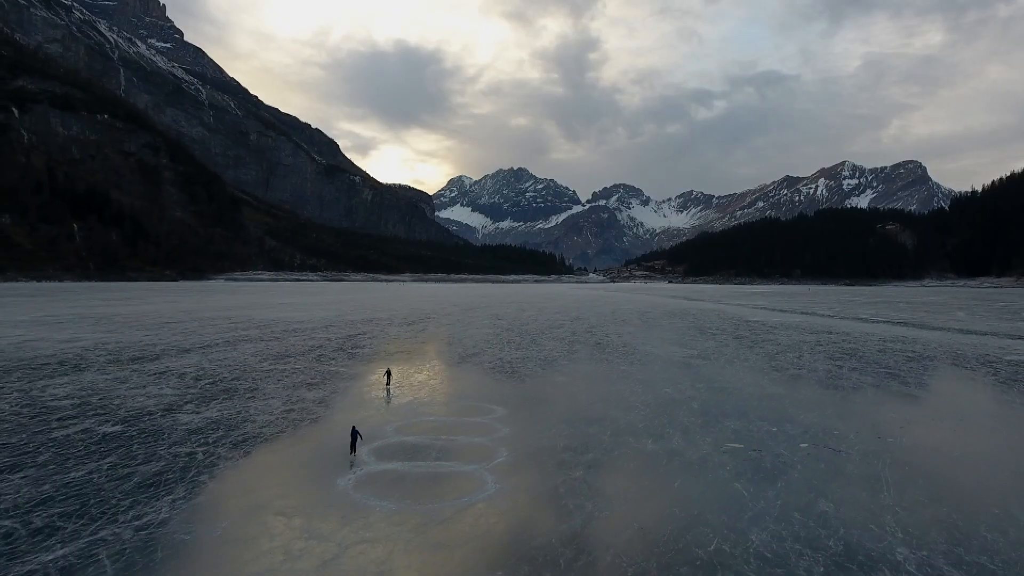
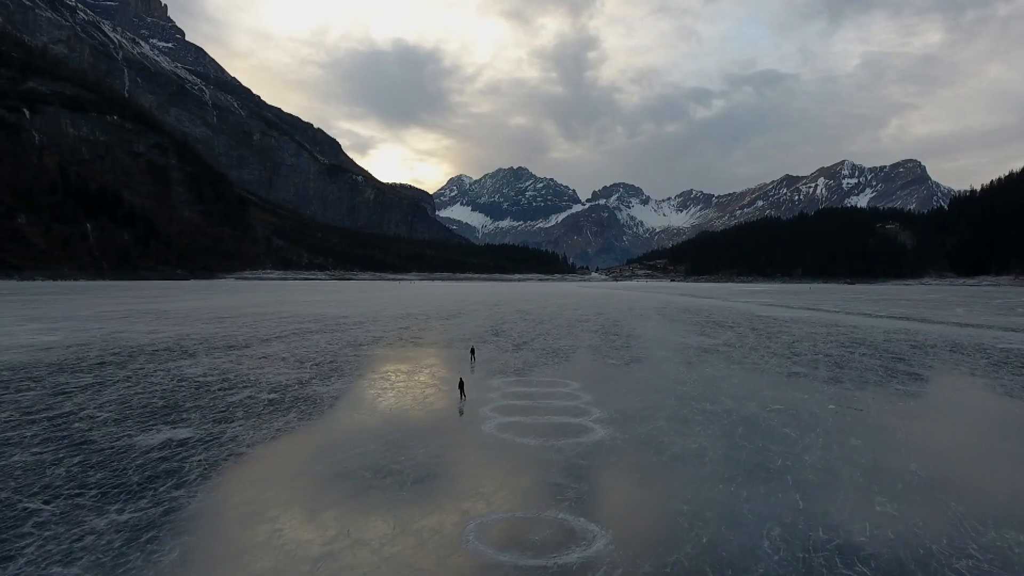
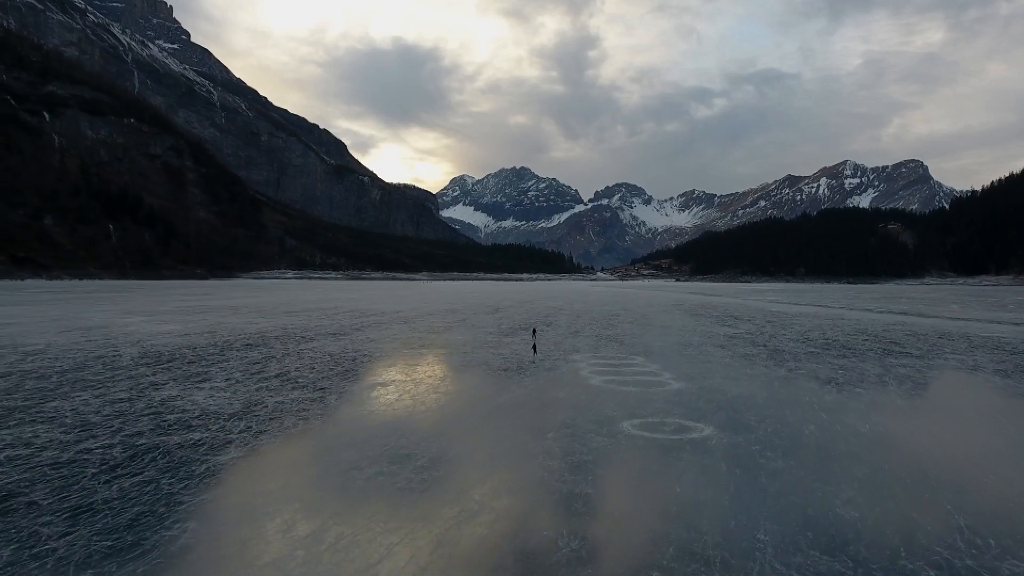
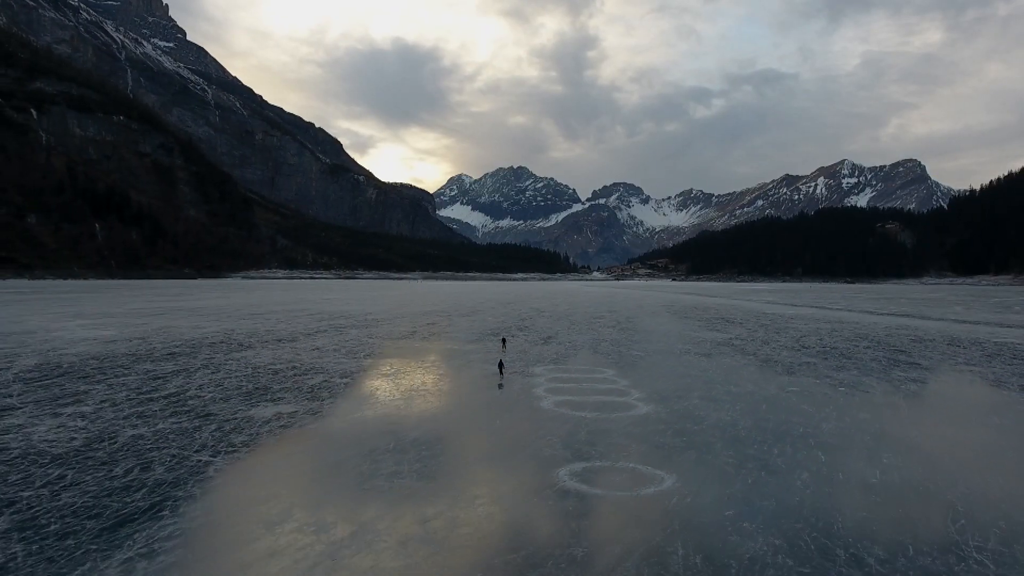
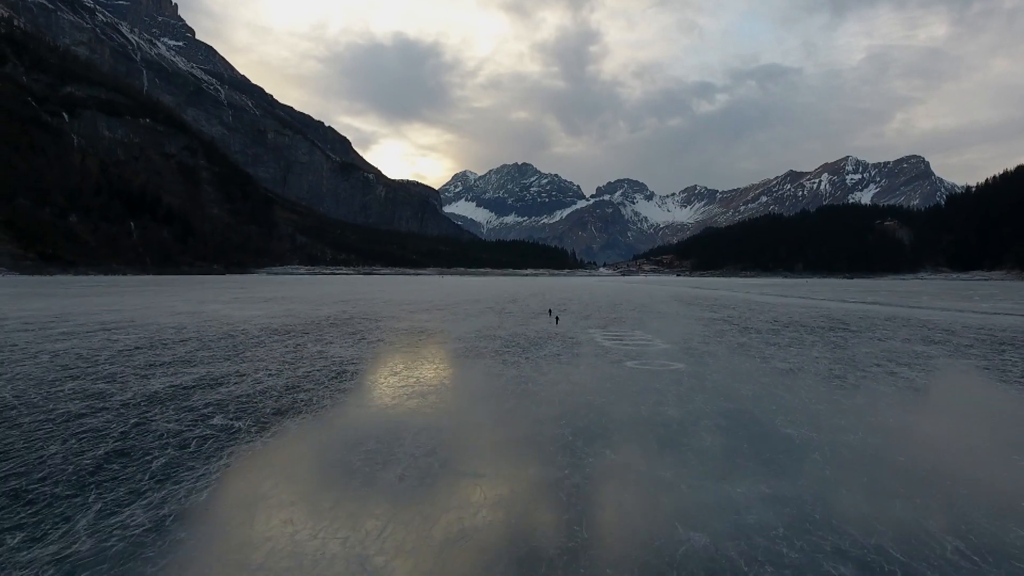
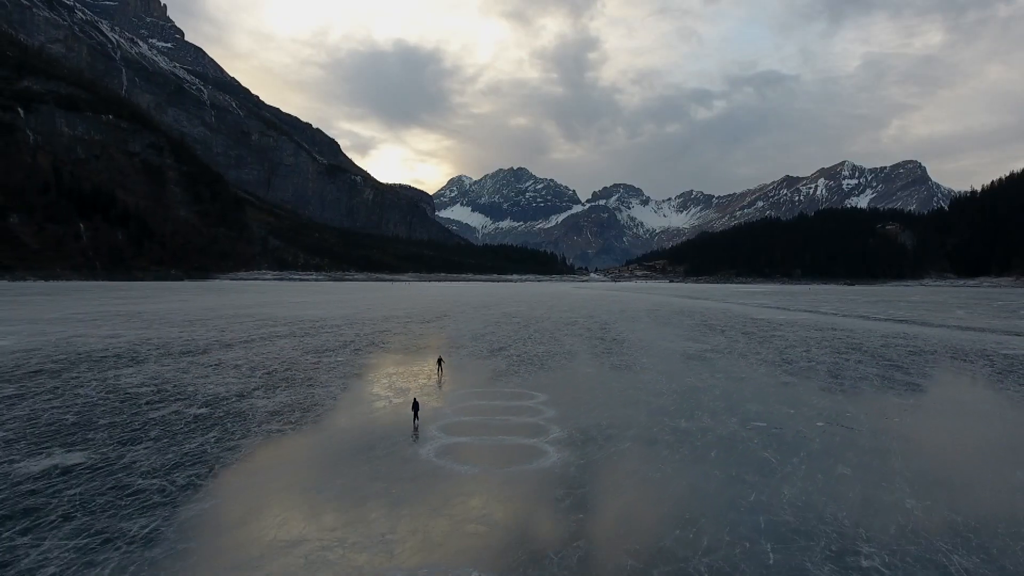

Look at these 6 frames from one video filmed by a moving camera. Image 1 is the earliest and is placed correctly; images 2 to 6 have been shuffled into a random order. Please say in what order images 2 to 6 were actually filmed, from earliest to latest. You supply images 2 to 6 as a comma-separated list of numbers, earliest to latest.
6, 2, 4, 3, 5
